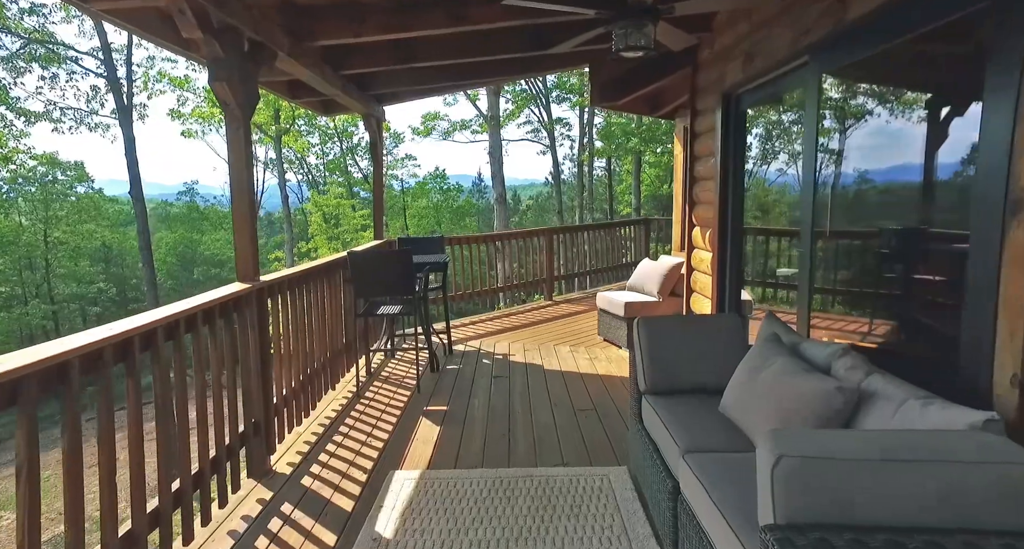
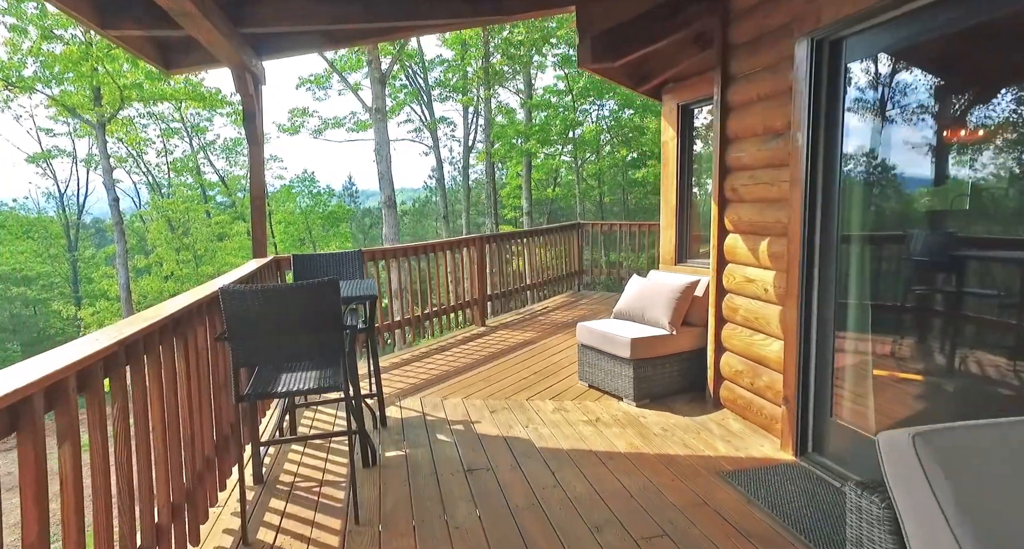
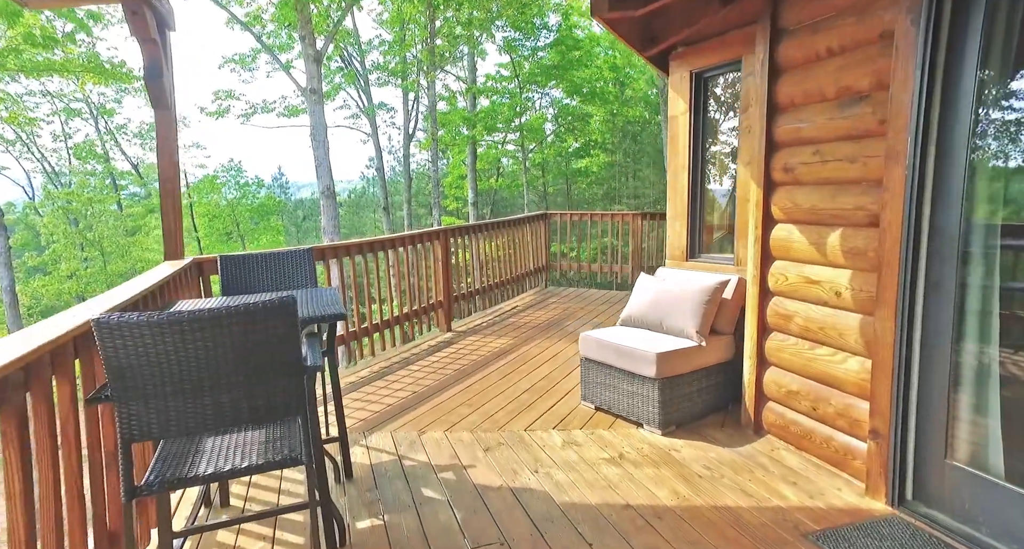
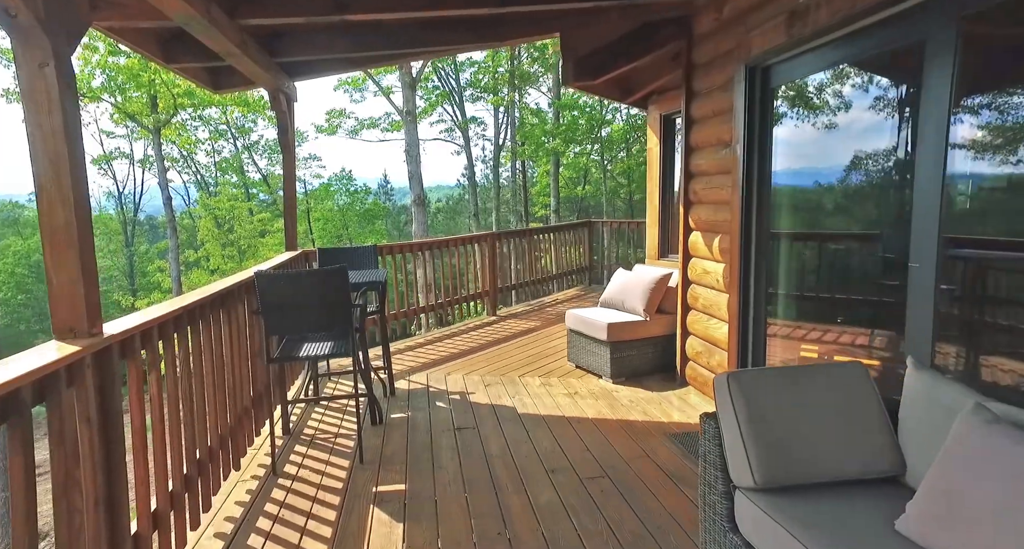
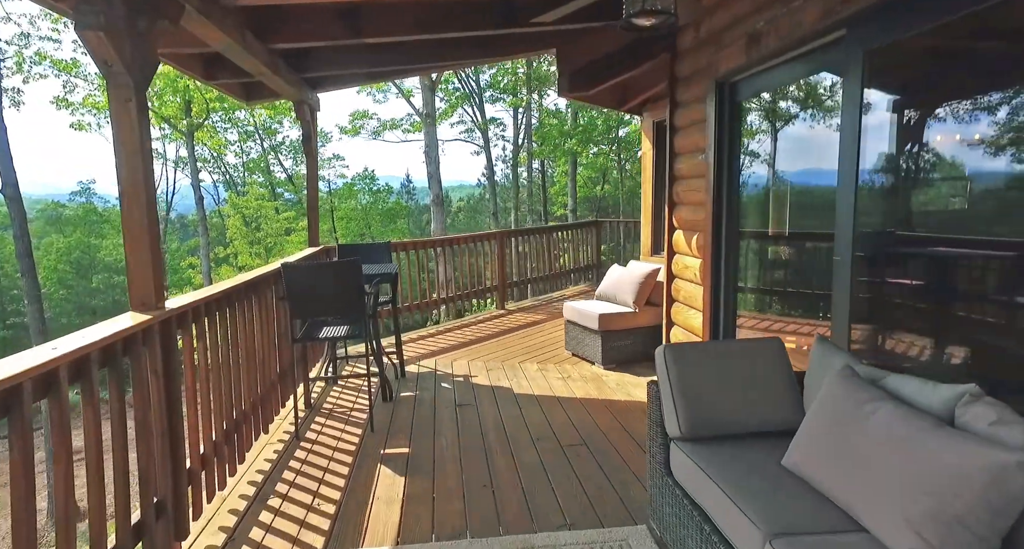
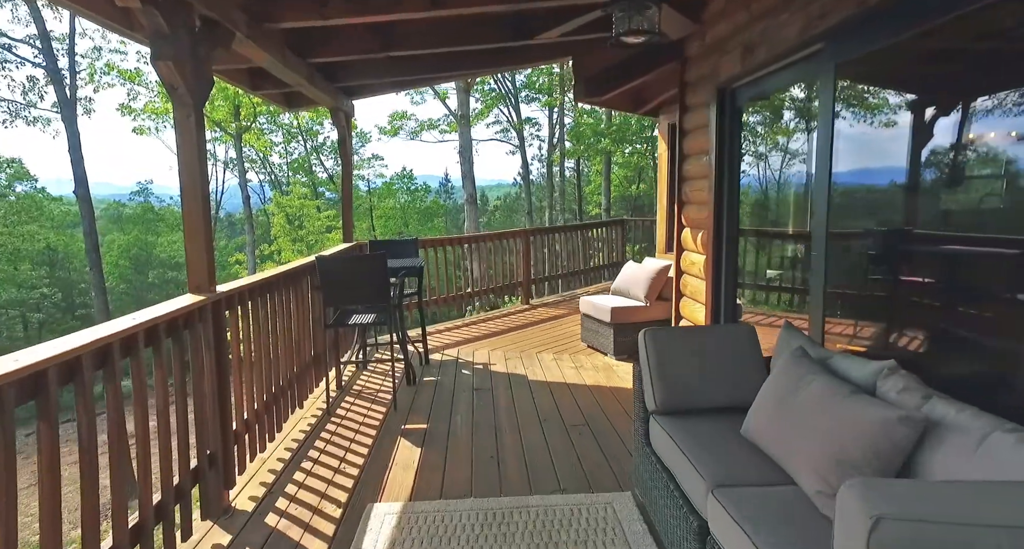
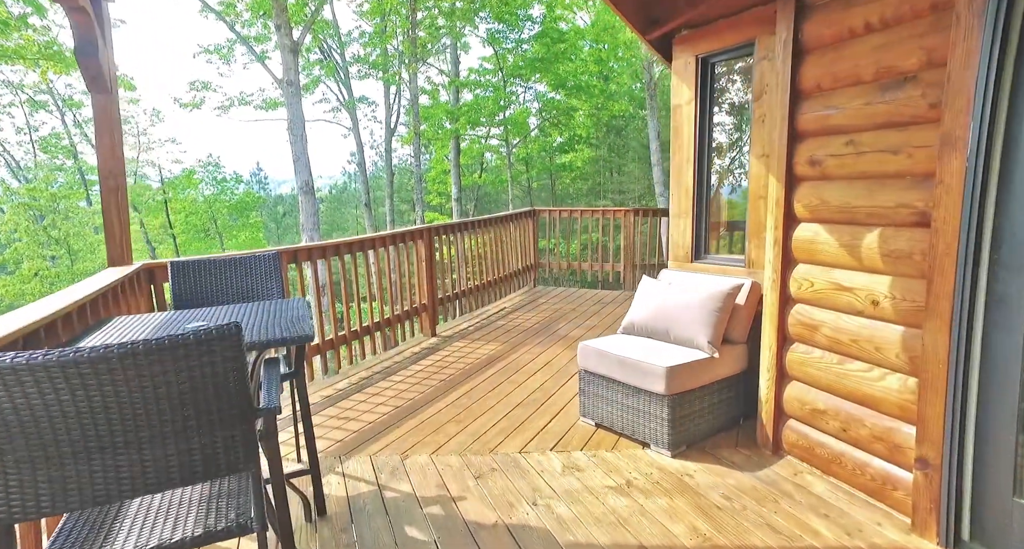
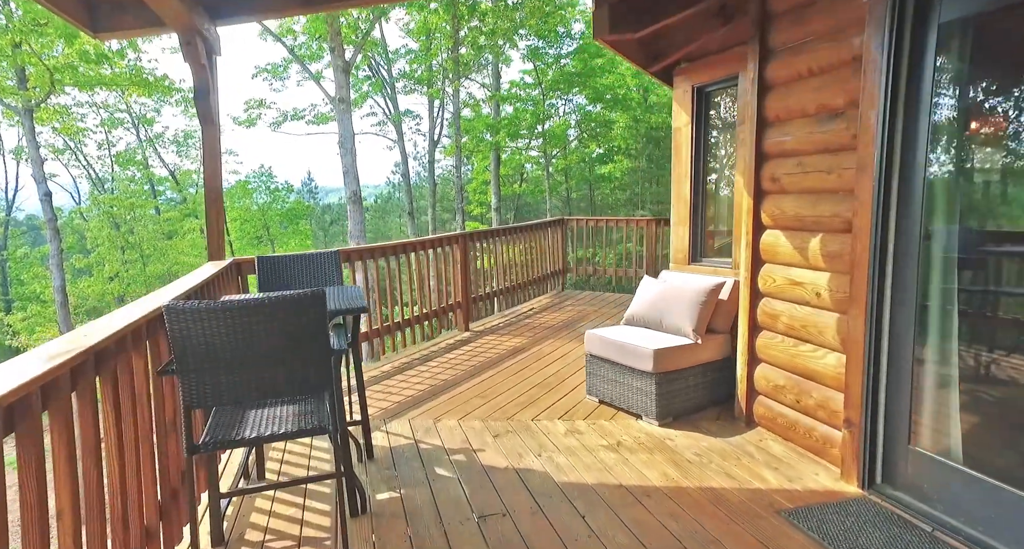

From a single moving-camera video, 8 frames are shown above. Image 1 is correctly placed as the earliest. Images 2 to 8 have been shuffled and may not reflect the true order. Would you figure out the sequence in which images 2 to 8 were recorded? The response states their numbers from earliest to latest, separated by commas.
6, 5, 4, 2, 8, 3, 7
